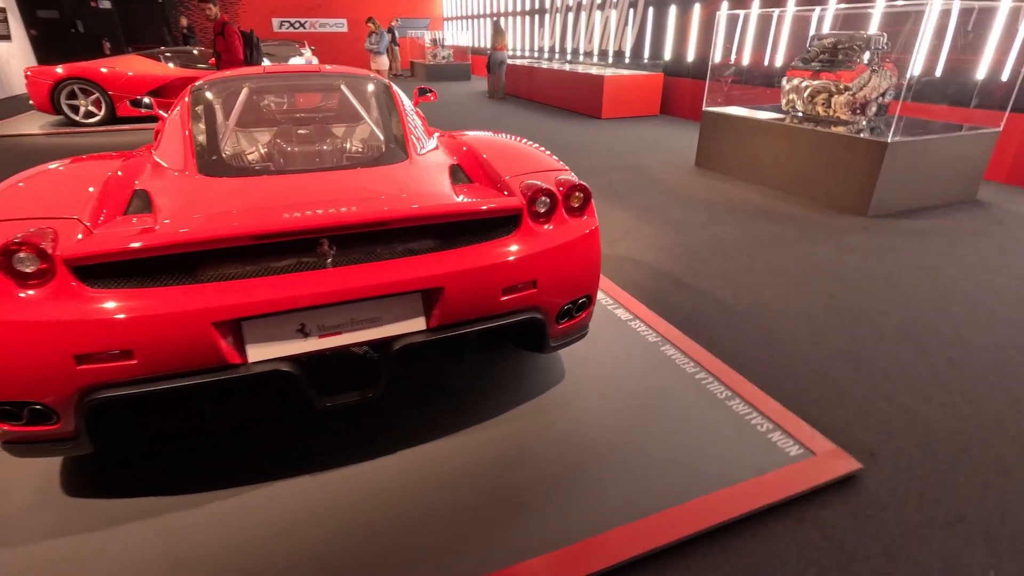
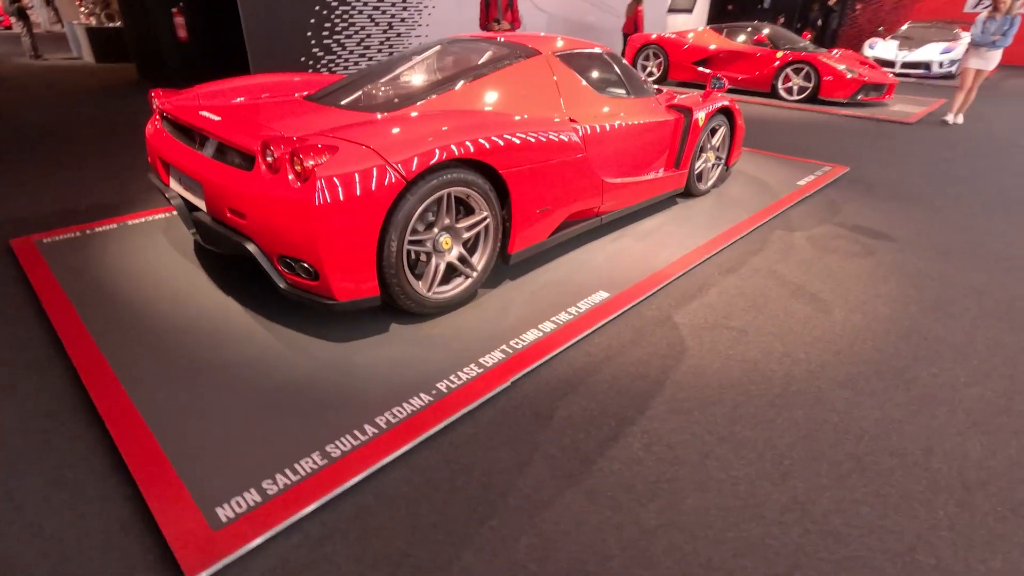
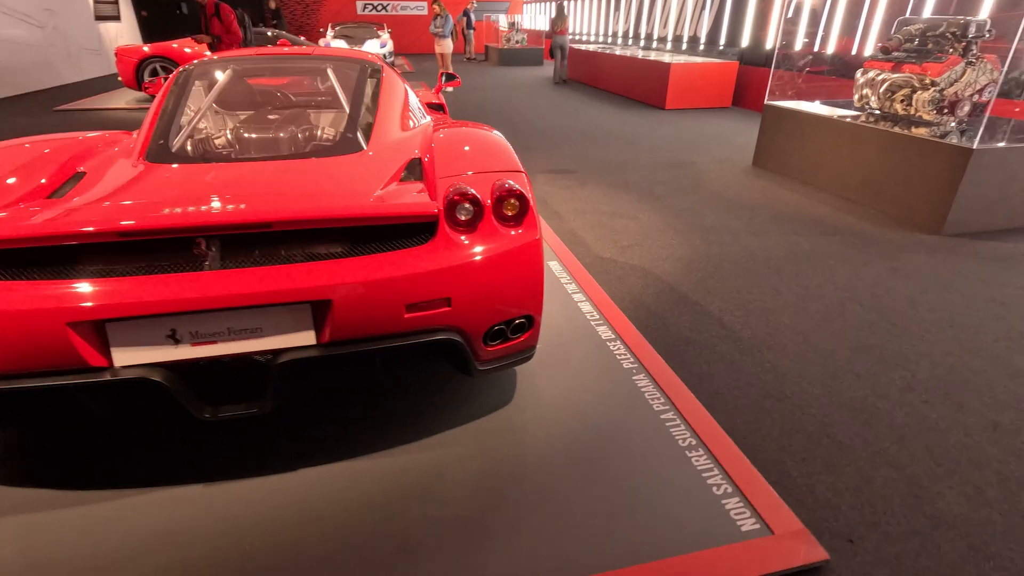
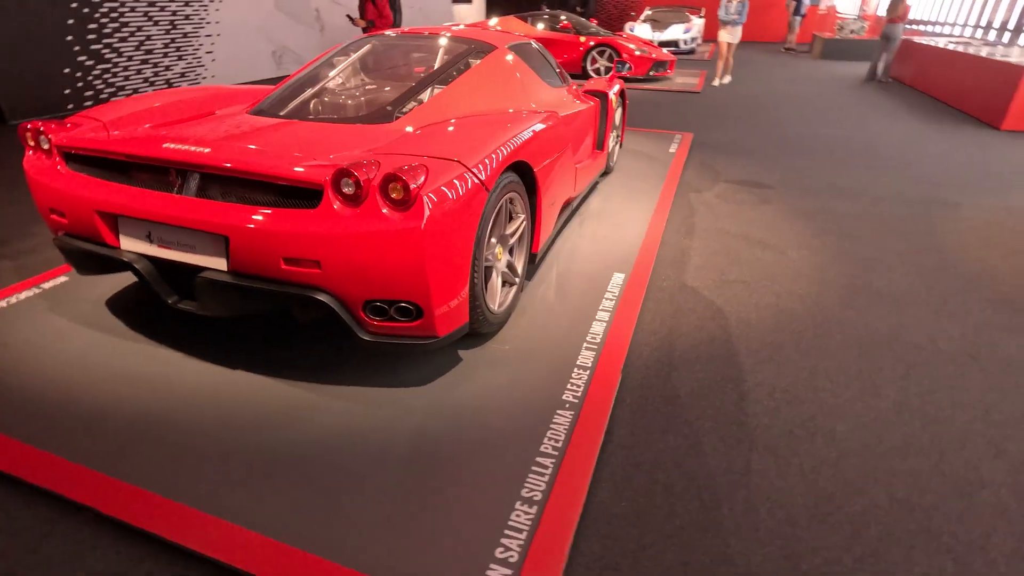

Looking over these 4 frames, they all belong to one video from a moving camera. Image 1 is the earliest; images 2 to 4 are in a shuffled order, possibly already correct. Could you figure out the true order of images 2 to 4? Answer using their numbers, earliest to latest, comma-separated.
3, 4, 2
